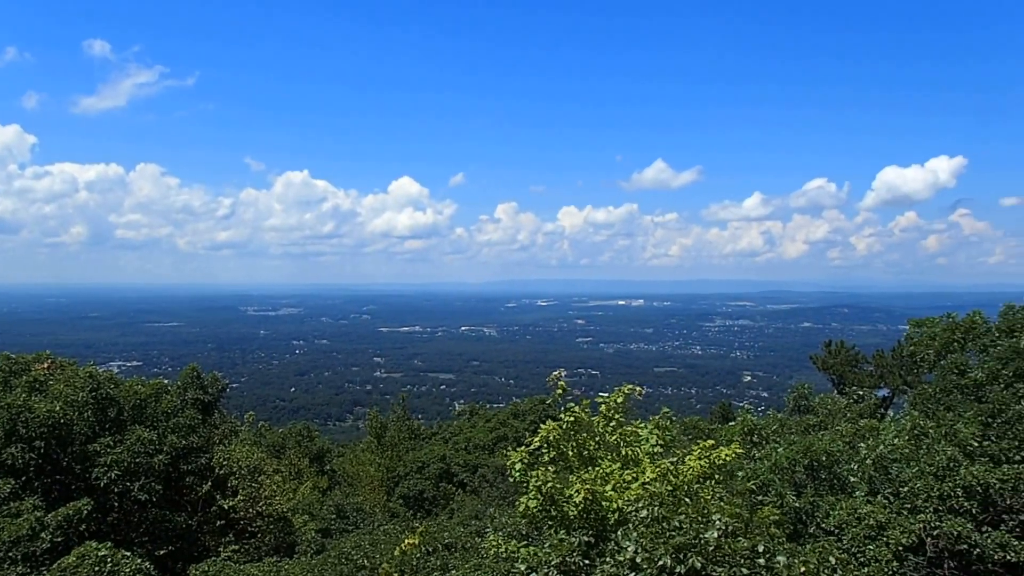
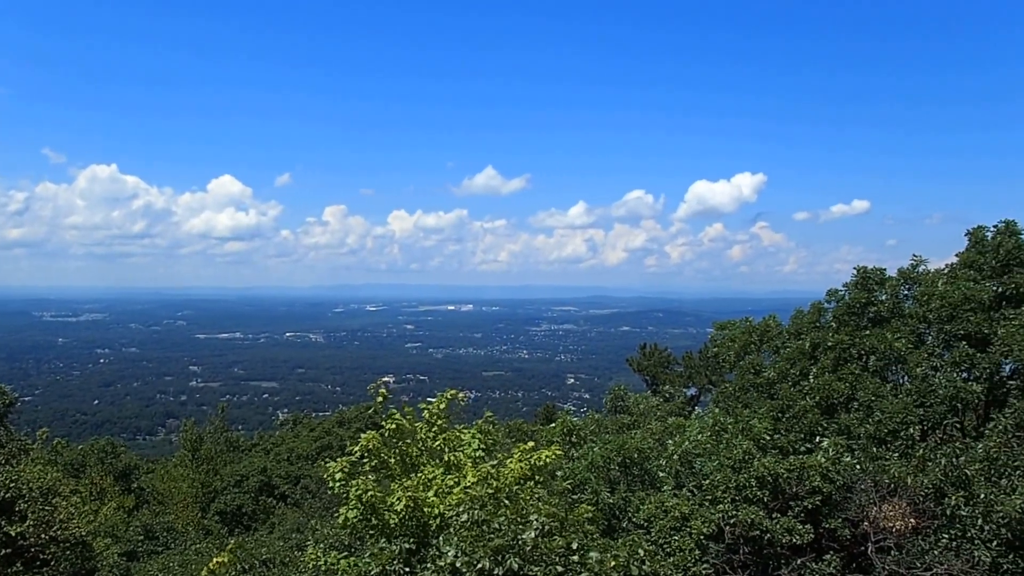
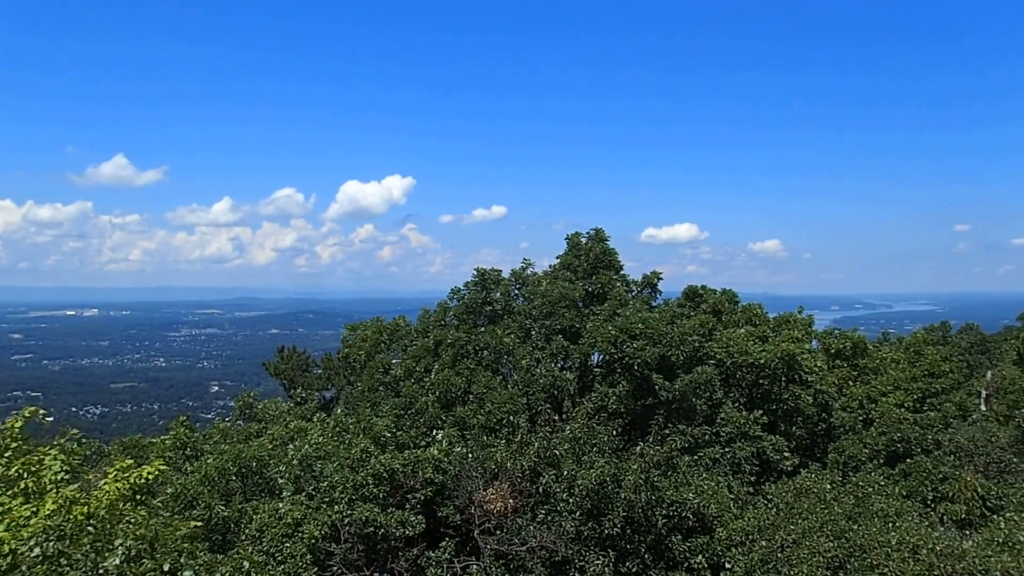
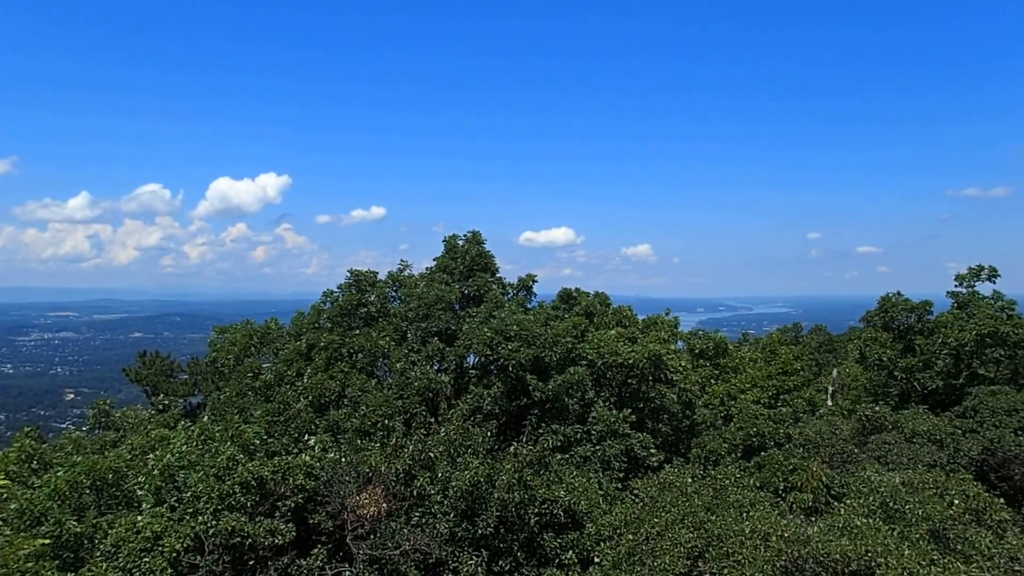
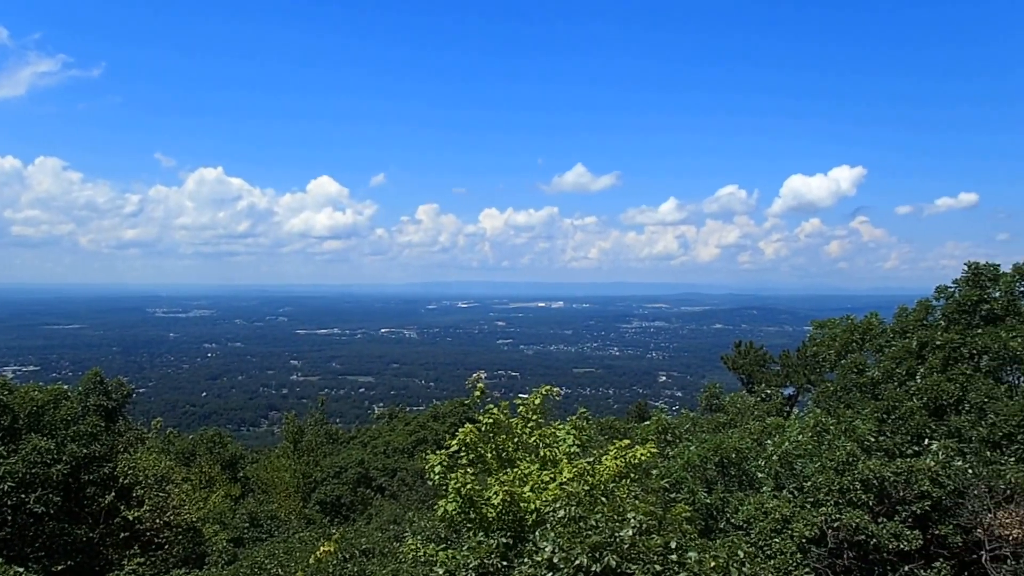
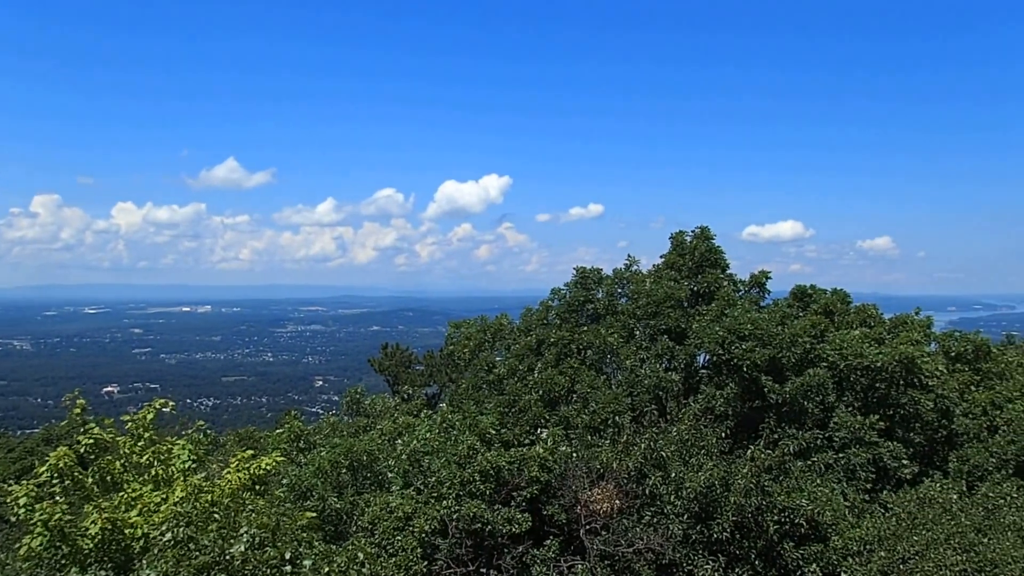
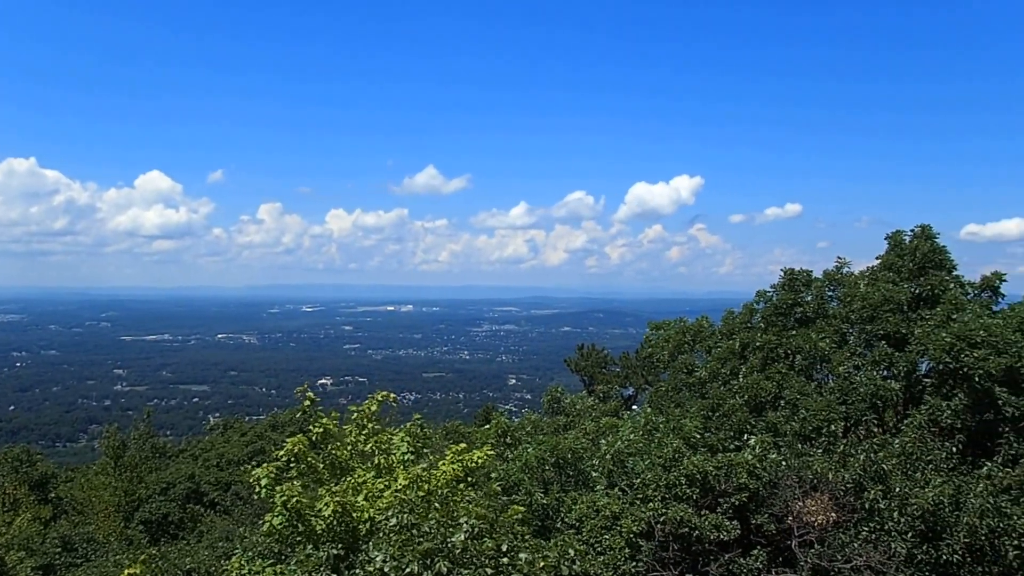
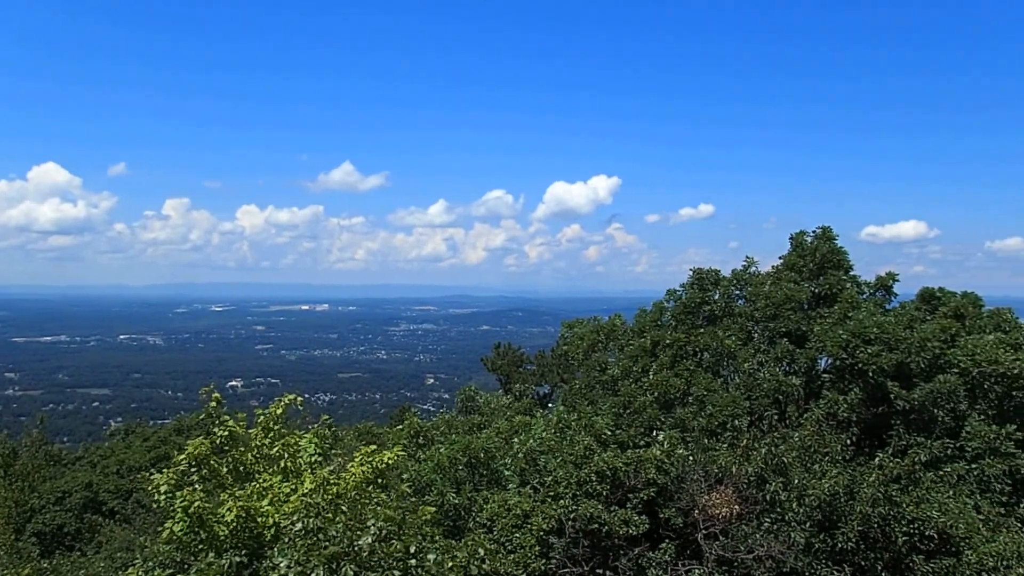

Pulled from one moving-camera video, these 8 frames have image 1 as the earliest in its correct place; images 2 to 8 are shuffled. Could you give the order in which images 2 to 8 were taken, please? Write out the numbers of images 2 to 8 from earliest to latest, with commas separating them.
5, 2, 7, 8, 6, 3, 4
